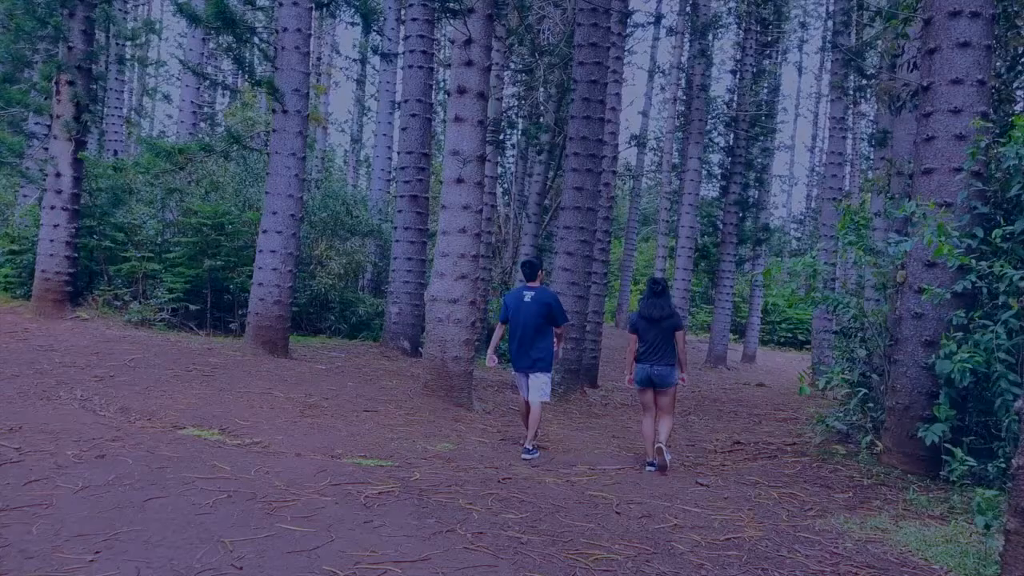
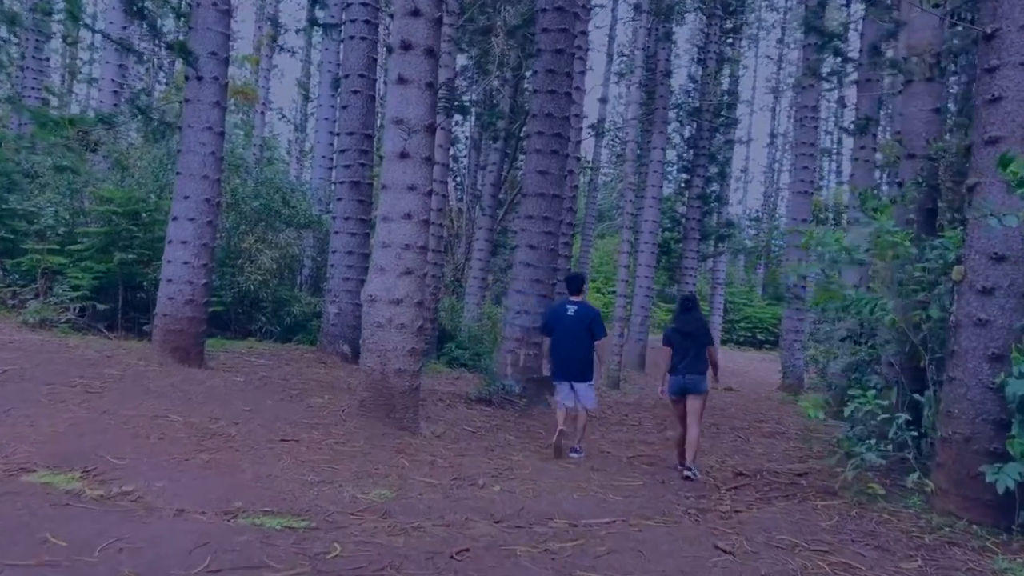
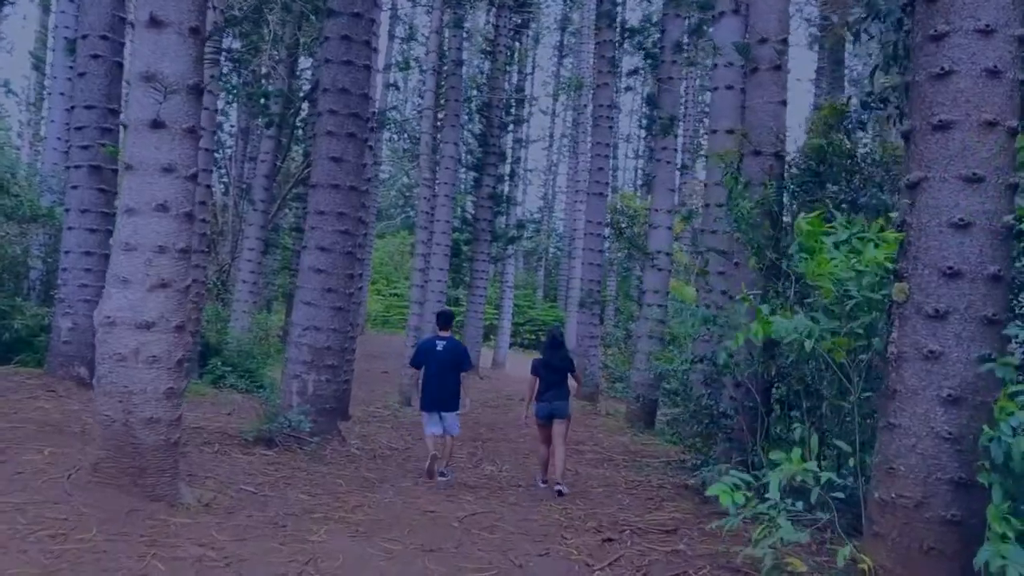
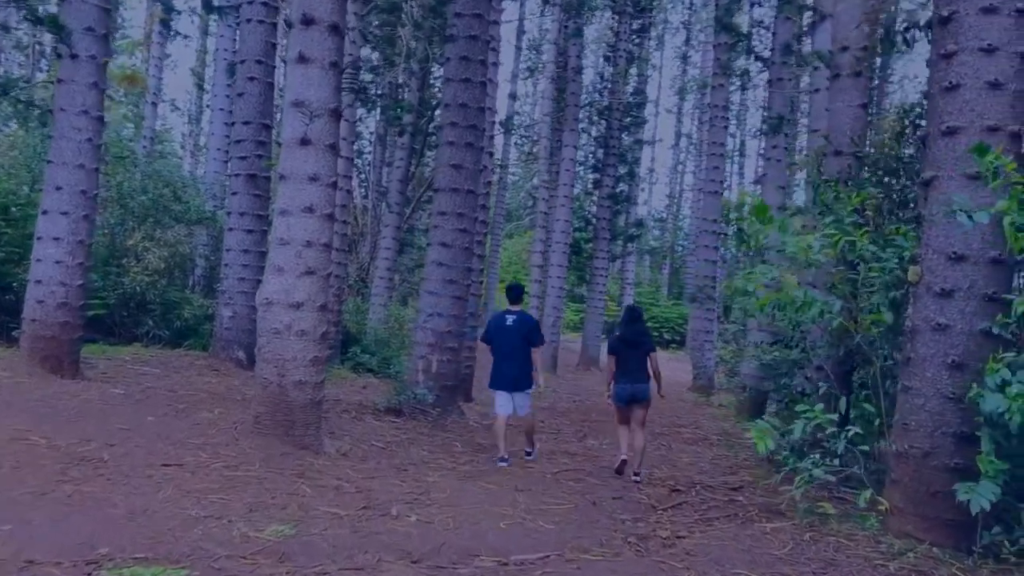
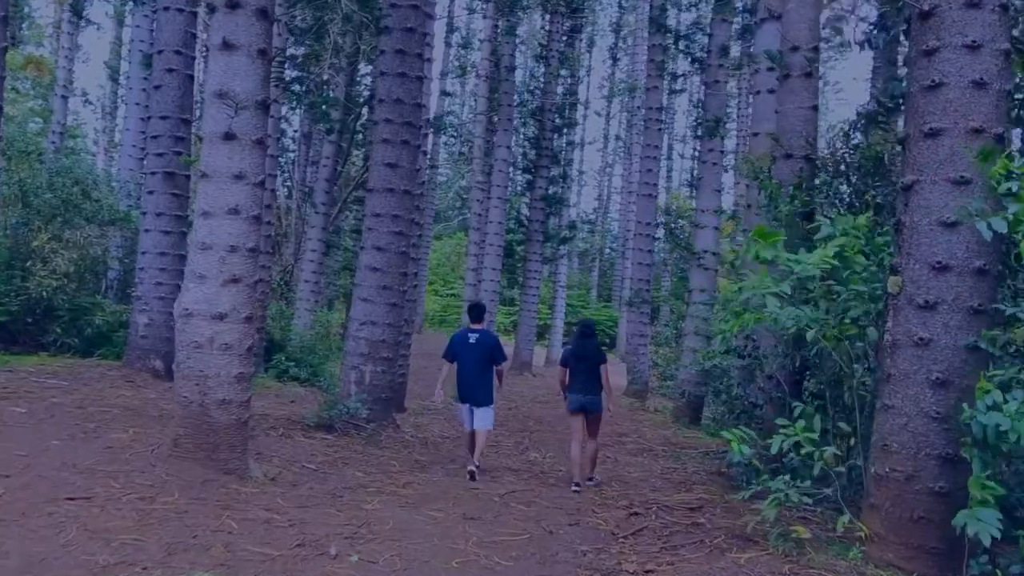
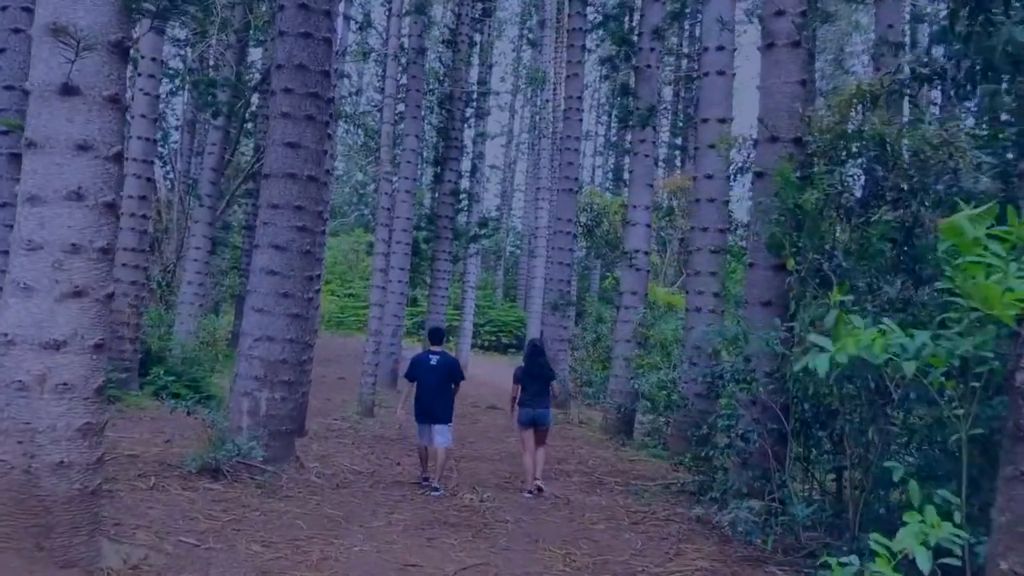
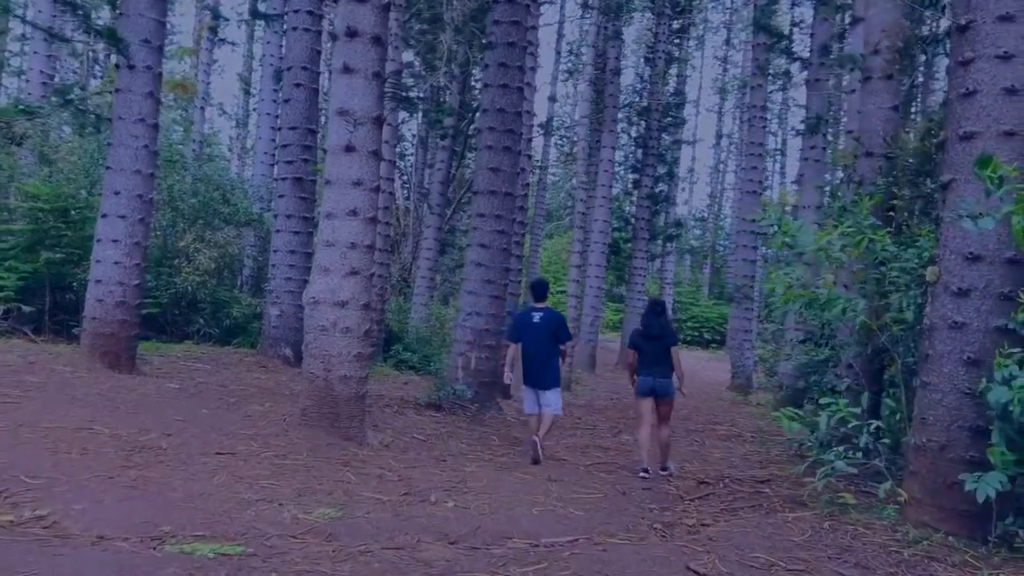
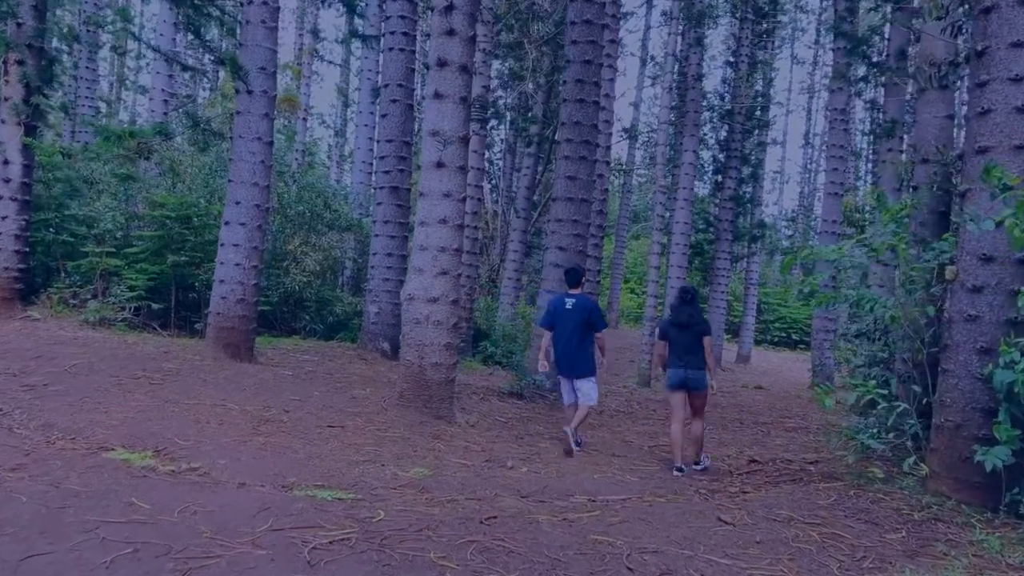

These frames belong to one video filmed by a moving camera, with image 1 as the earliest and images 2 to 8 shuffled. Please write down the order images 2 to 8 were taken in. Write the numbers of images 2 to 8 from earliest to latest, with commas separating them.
8, 2, 7, 4, 5, 3, 6
